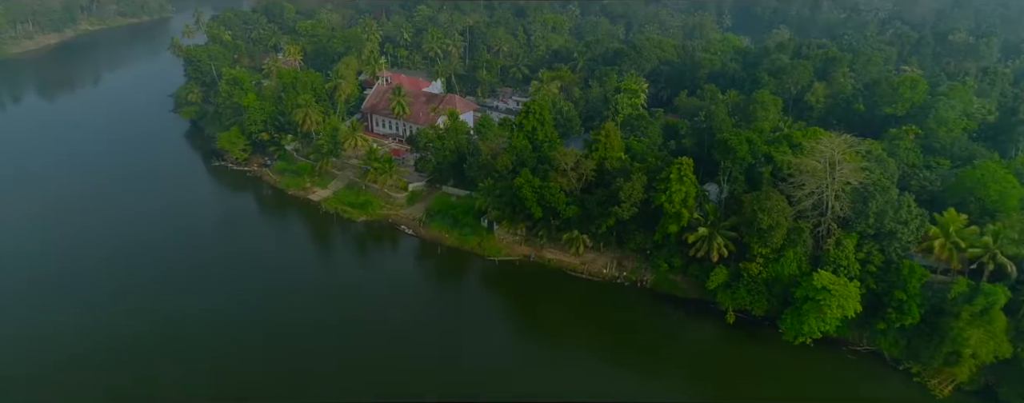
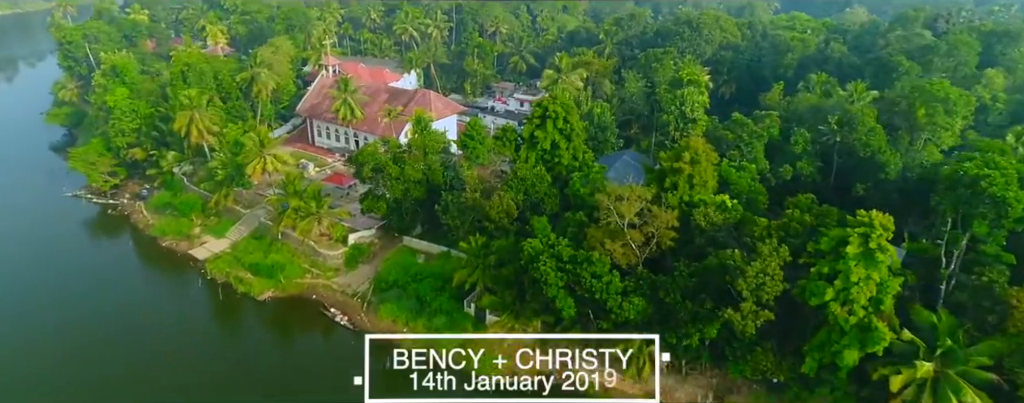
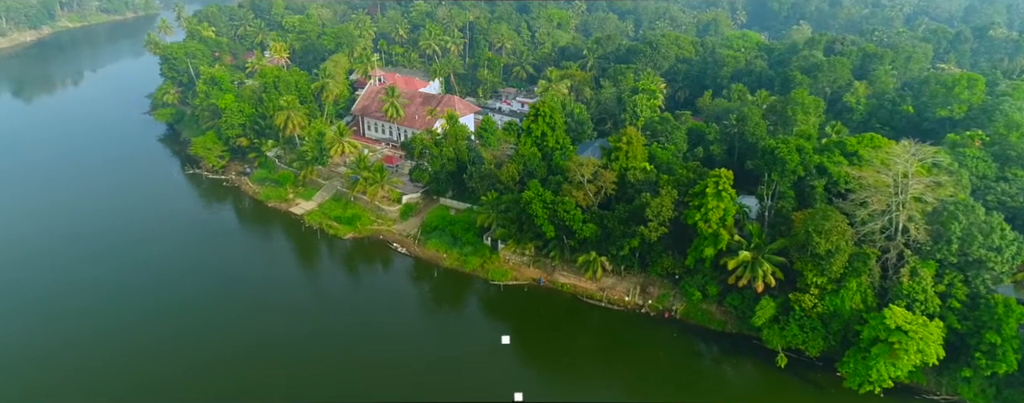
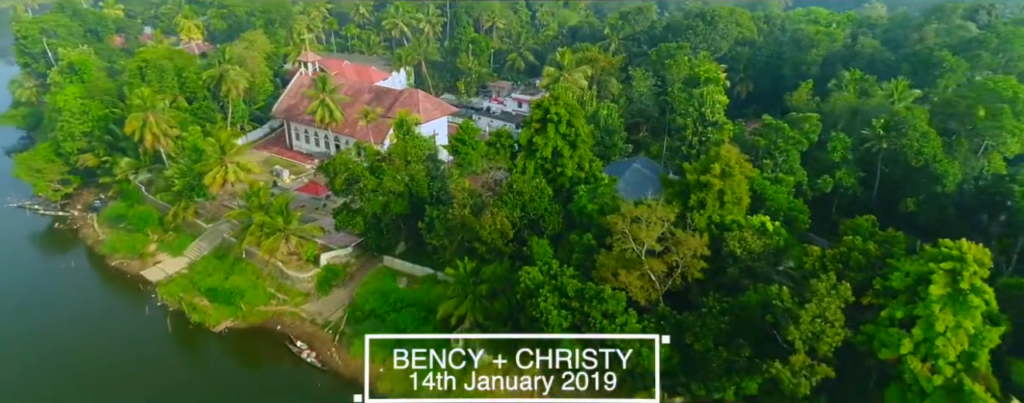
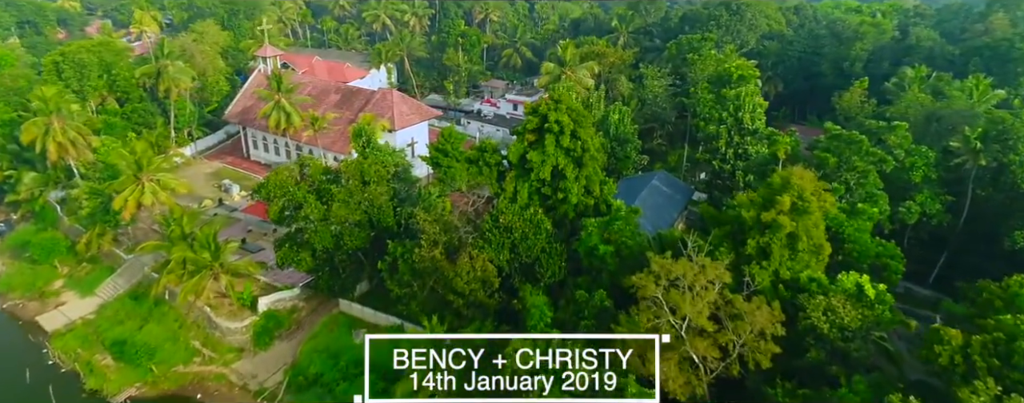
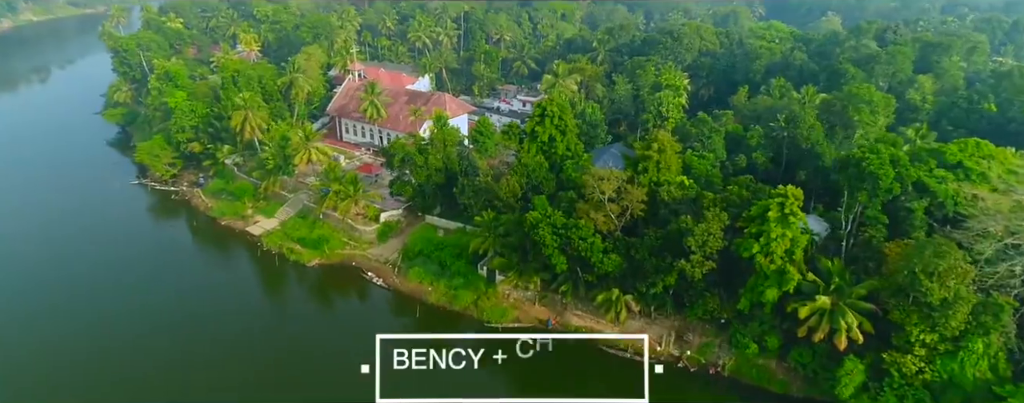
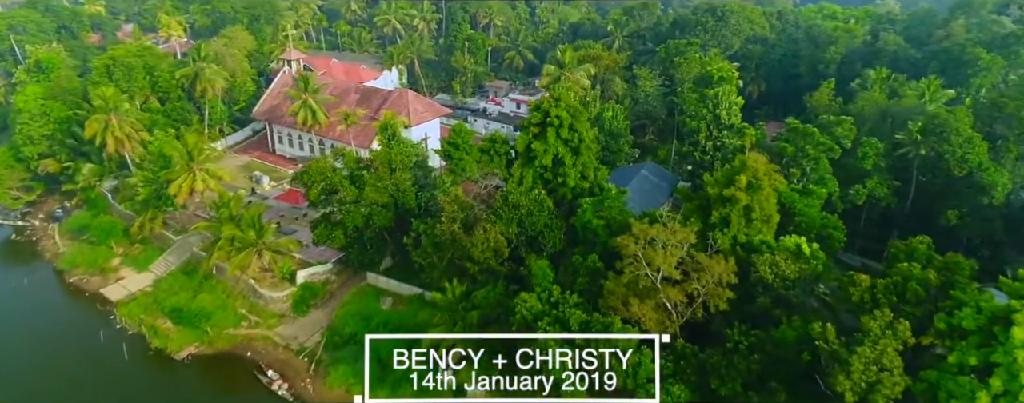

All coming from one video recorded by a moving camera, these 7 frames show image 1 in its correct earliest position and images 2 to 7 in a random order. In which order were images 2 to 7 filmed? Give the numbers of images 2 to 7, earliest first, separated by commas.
3, 6, 2, 4, 7, 5
